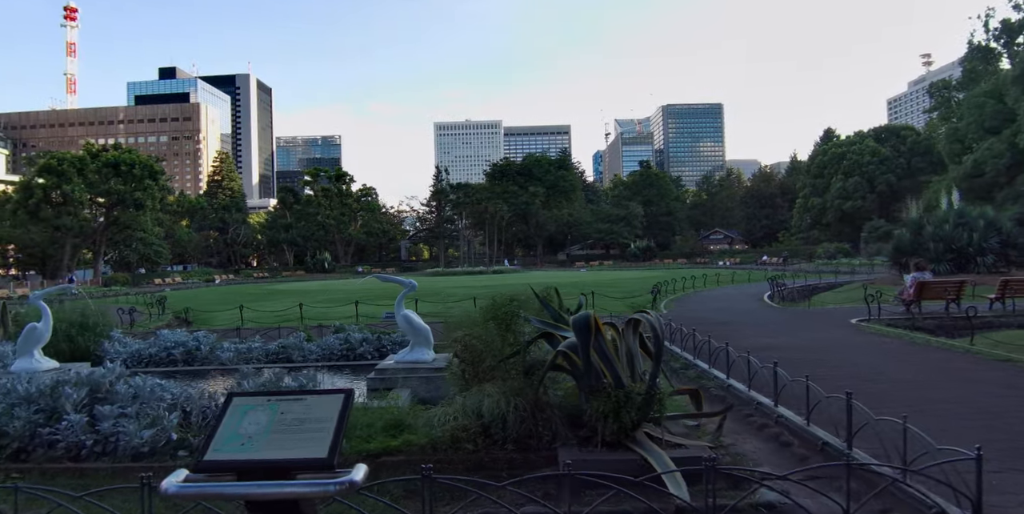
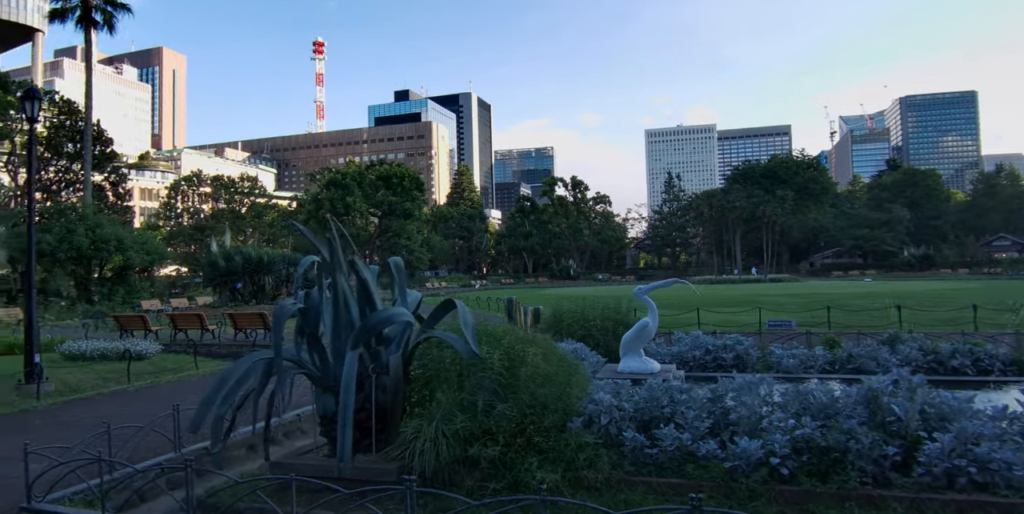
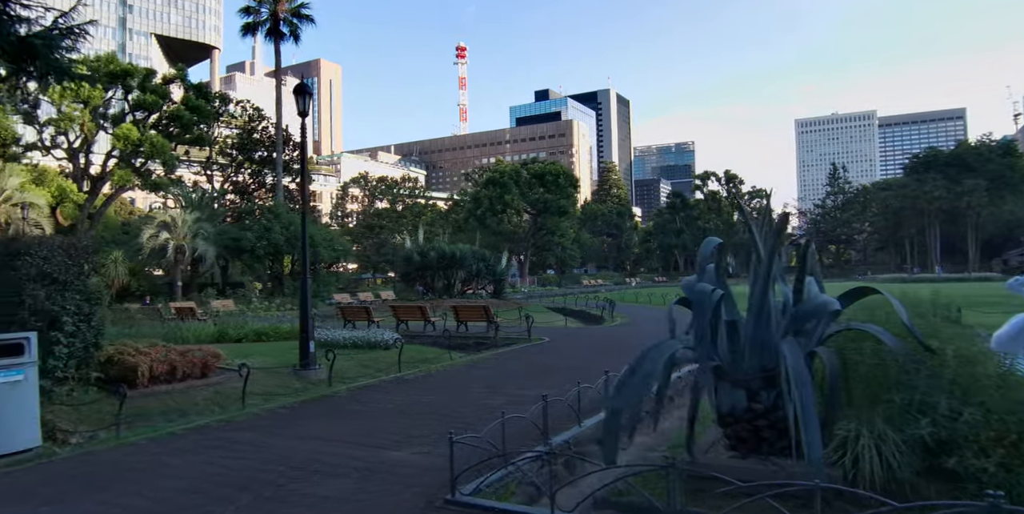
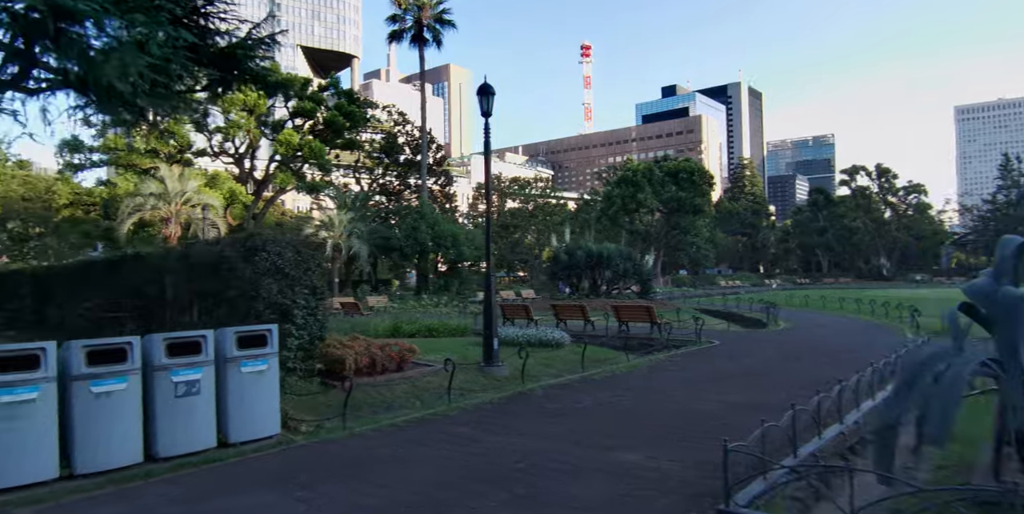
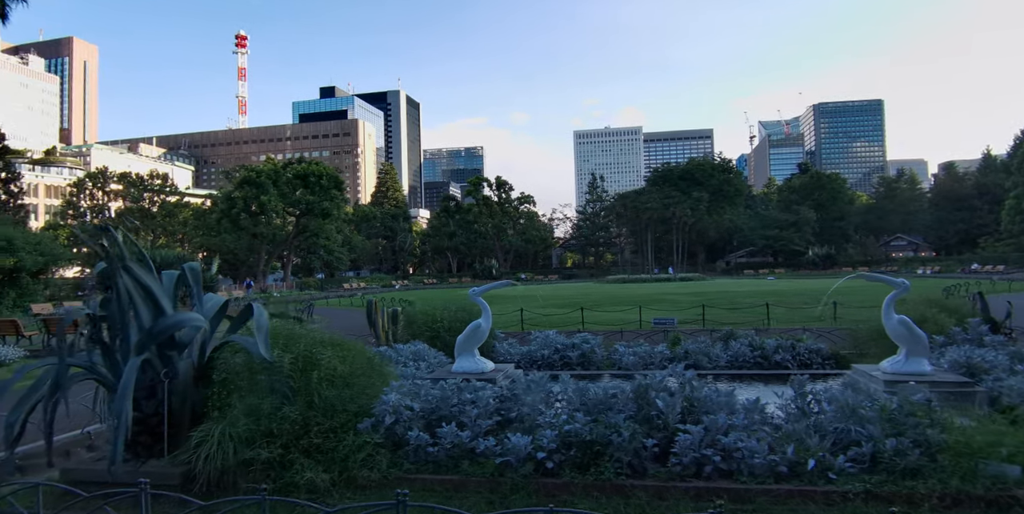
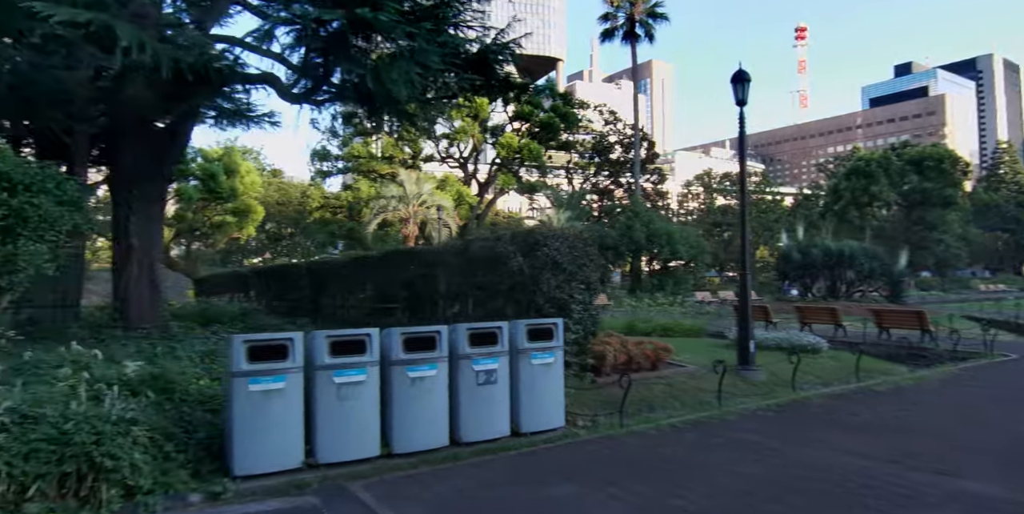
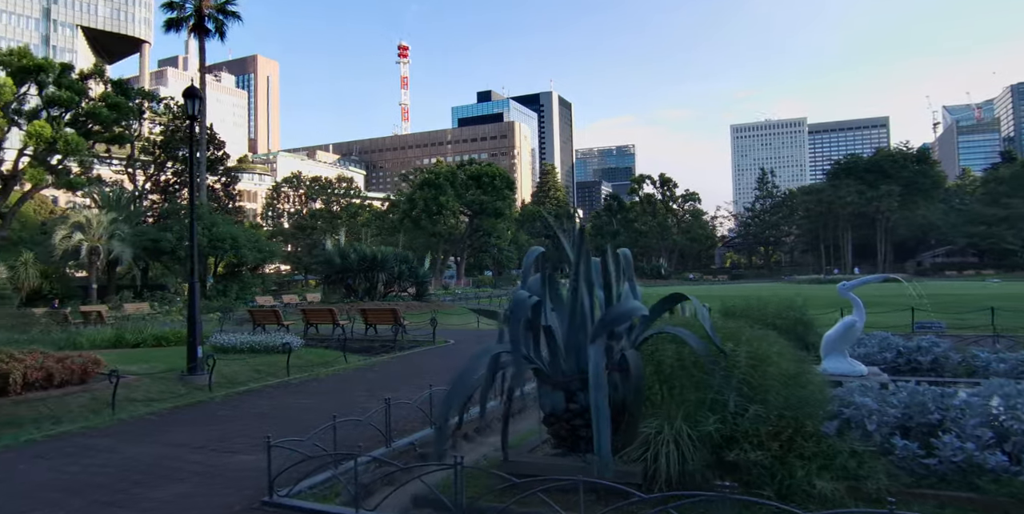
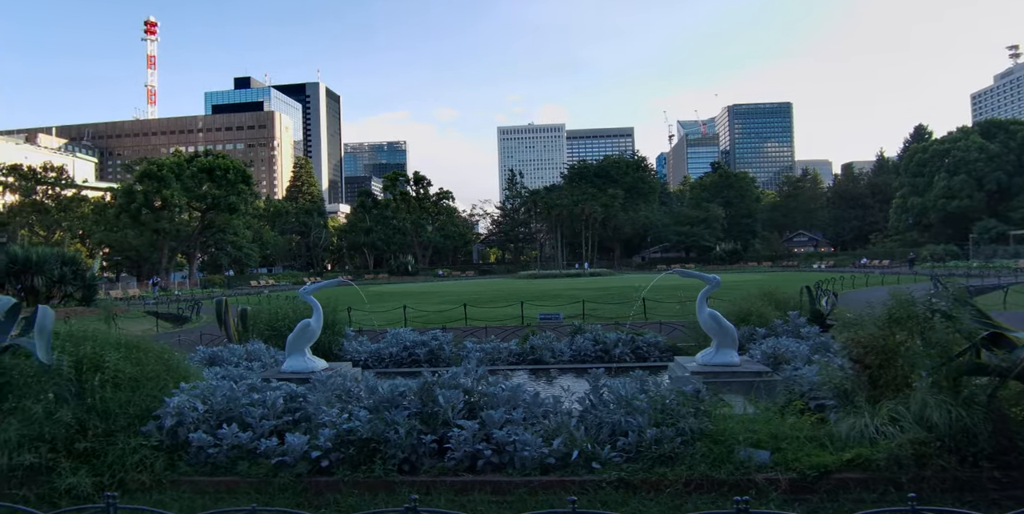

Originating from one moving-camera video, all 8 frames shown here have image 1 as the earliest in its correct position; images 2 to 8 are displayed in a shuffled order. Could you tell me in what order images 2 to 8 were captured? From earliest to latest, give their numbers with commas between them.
8, 5, 2, 7, 3, 4, 6
